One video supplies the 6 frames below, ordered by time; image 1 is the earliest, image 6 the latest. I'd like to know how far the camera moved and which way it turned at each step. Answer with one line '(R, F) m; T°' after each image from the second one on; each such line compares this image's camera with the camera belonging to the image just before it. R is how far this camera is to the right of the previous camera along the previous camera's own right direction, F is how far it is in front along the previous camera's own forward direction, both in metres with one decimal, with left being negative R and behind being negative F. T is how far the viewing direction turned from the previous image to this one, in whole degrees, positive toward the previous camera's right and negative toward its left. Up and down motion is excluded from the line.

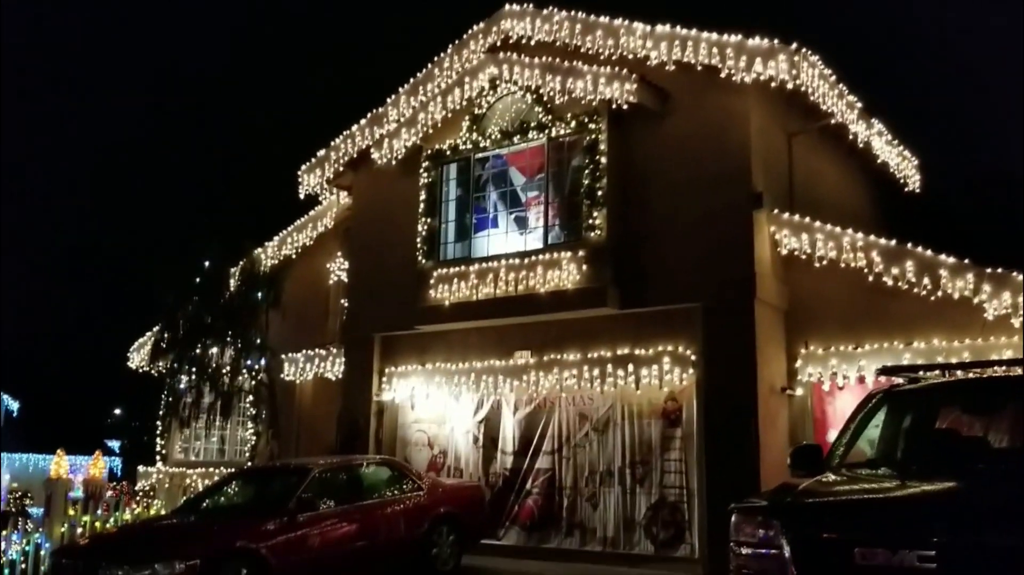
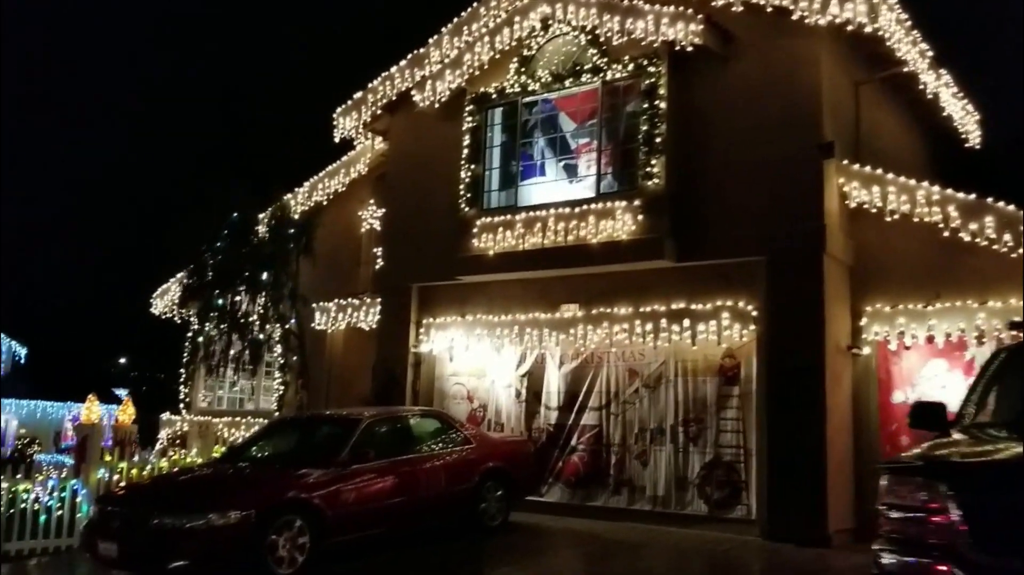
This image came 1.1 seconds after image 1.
(-0.6, +0.5) m; 0°
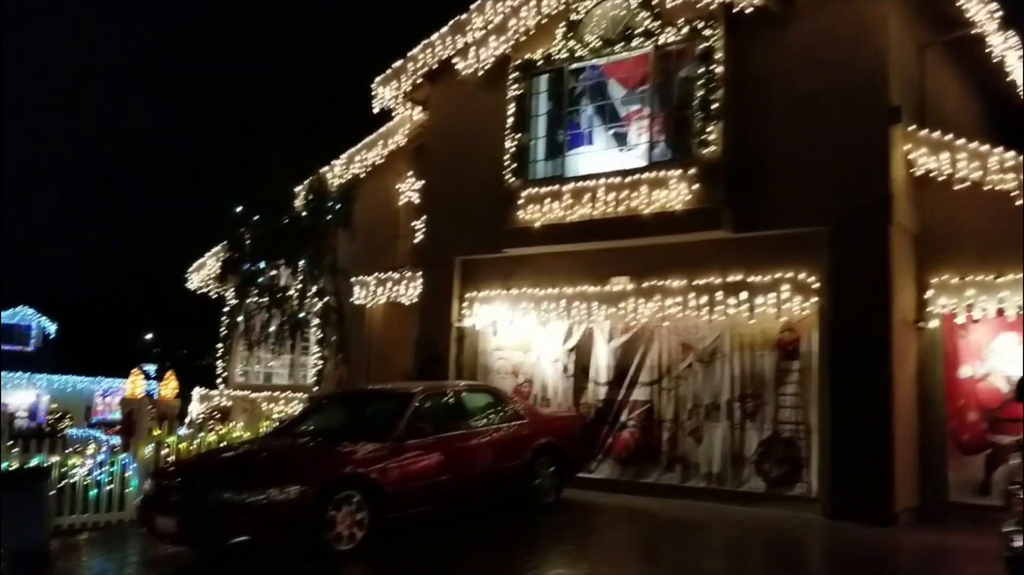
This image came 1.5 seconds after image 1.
(-0.4, +0.3) m; -1°
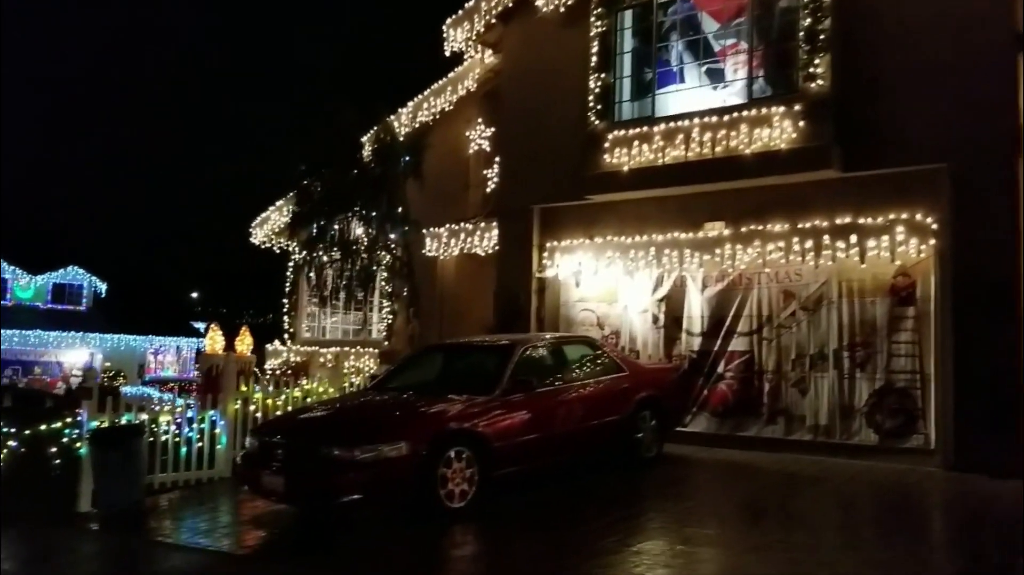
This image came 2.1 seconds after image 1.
(-0.7, +0.5) m; -2°
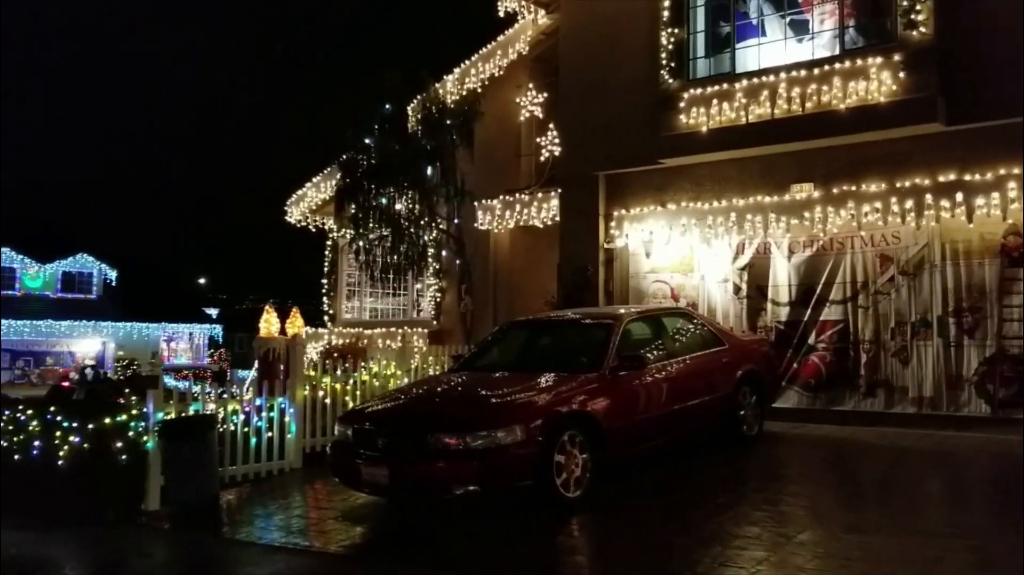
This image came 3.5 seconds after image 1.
(-0.9, +0.7) m; 0°
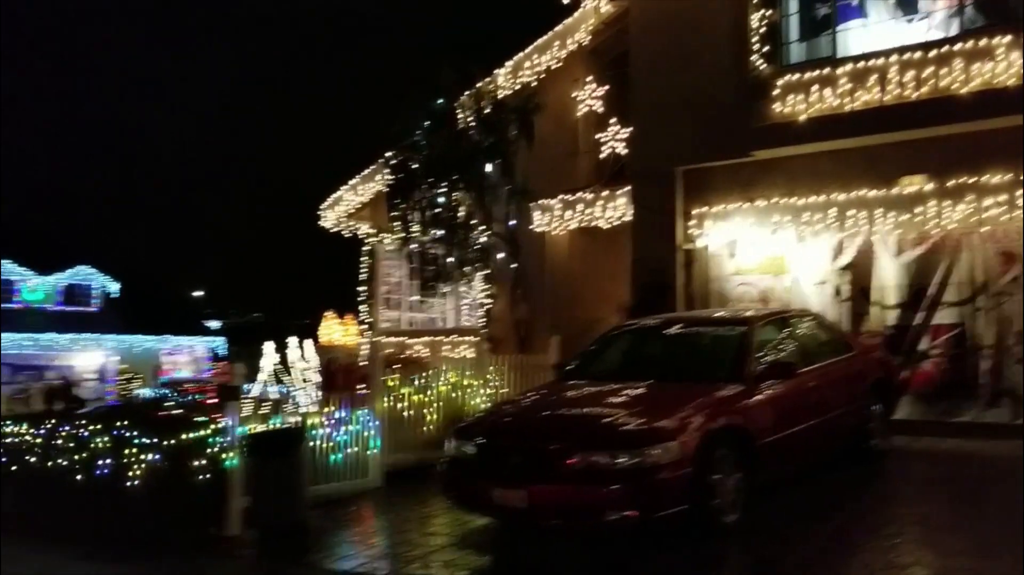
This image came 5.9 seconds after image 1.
(-1.0, +0.9) m; +1°
